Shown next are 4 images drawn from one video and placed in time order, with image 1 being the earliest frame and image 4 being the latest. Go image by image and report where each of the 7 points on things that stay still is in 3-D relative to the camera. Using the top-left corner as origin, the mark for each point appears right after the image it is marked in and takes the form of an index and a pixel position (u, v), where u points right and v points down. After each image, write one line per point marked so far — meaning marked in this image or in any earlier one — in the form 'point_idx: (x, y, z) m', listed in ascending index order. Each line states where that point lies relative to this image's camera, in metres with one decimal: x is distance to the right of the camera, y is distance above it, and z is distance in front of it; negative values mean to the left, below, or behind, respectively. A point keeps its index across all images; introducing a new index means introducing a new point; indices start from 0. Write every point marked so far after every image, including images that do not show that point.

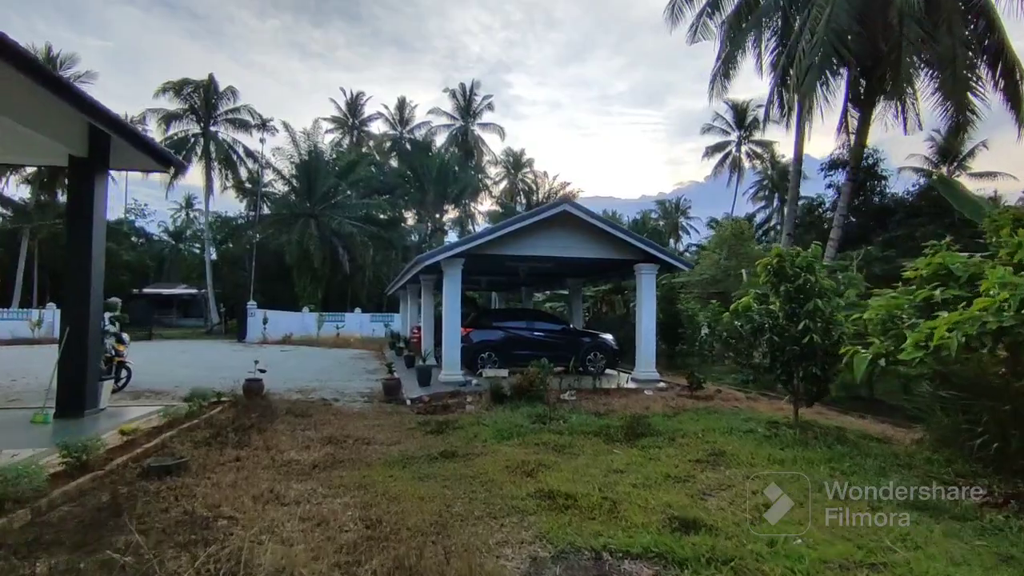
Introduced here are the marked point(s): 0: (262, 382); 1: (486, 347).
0: (-3.5, -1.3, +8.6) m
1: (-0.5, -1.1, +11.4) m
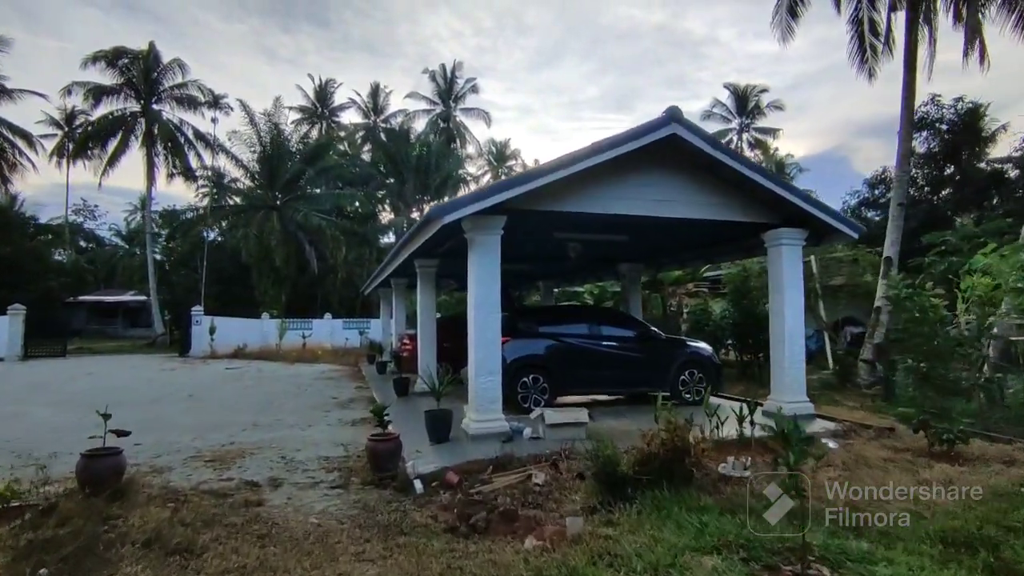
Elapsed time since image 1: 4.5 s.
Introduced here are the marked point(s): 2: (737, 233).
0: (-2.7, -1.2, +4.2) m
1: (+0.2, -0.9, +7.2) m
2: (+2.7, +0.7, +7.3) m
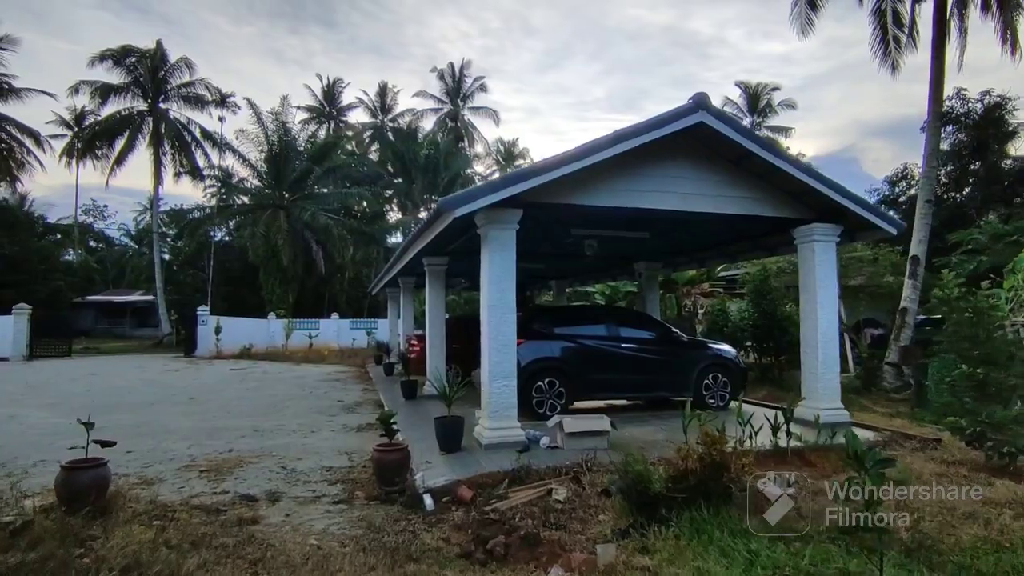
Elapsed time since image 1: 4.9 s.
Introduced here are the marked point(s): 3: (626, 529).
0: (-2.6, -1.1, +3.9) m
1: (+0.4, -0.9, +6.8) m
2: (+2.8, +0.7, +6.9) m
3: (+0.6, -1.3, +3.4) m
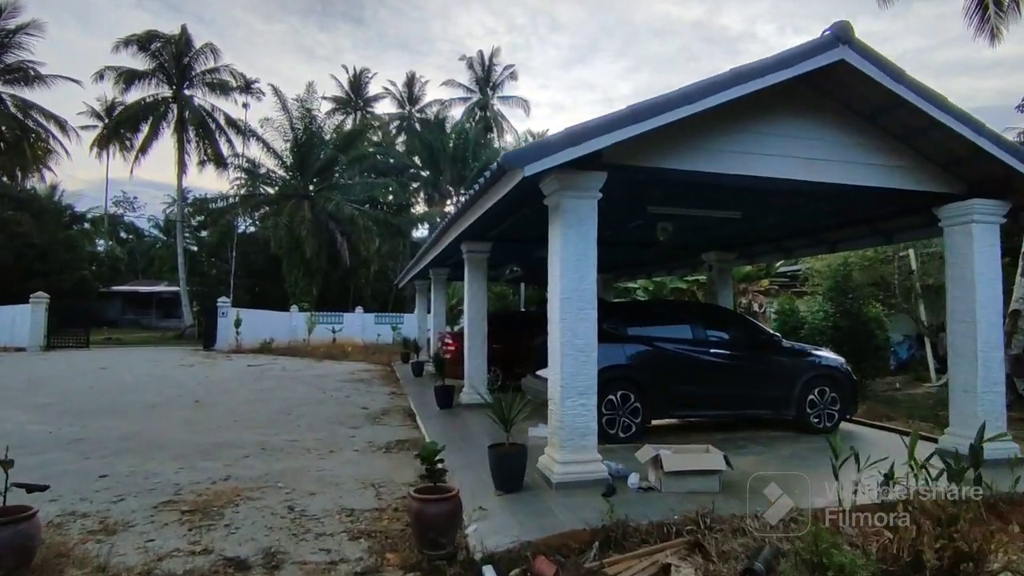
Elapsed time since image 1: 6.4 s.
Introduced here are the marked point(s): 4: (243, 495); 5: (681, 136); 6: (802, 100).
0: (-2.1, -1.0, +2.7) m
1: (+0.9, -0.8, +5.5) m
2: (+3.4, +0.7, +5.5) m
3: (+1.1, -1.3, +2.1) m
4: (-1.8, -1.4, +4.0) m
5: (+1.2, +1.1, +4.5) m
6: (+2.3, +1.5, +4.7) m
